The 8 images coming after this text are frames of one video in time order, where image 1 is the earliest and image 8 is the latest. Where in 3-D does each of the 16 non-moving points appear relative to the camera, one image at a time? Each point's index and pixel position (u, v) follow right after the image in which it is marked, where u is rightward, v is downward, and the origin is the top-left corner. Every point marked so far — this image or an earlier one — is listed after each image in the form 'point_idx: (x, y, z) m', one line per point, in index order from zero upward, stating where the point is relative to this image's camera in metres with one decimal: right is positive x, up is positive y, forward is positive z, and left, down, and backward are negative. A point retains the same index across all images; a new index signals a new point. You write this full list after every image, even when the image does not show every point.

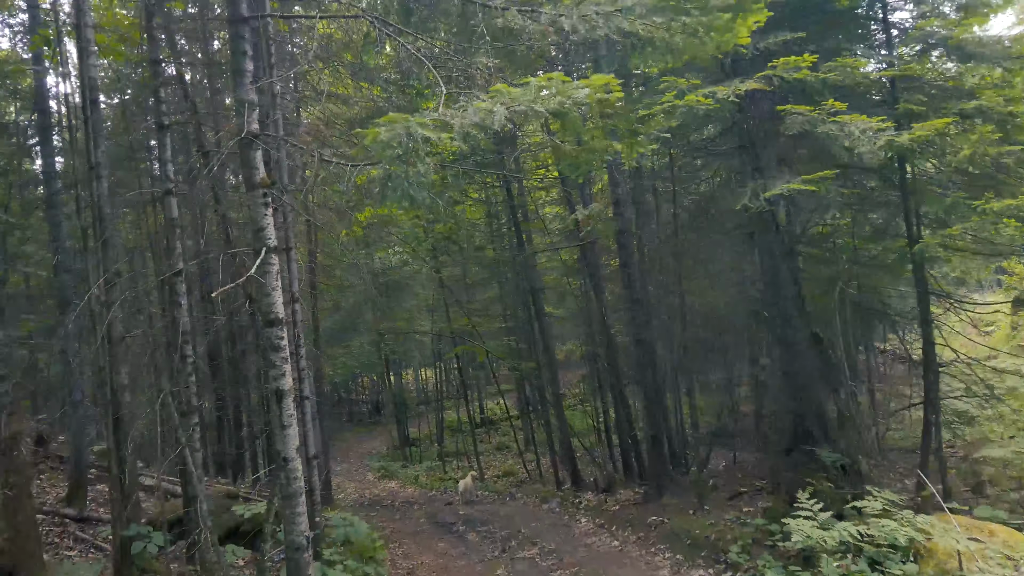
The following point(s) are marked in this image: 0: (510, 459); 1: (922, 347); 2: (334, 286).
0: (-0.1, -4.5, +20.0) m
1: (+6.1, -0.9, +11.3) m
2: (-2.8, 0.0, +12.2) m
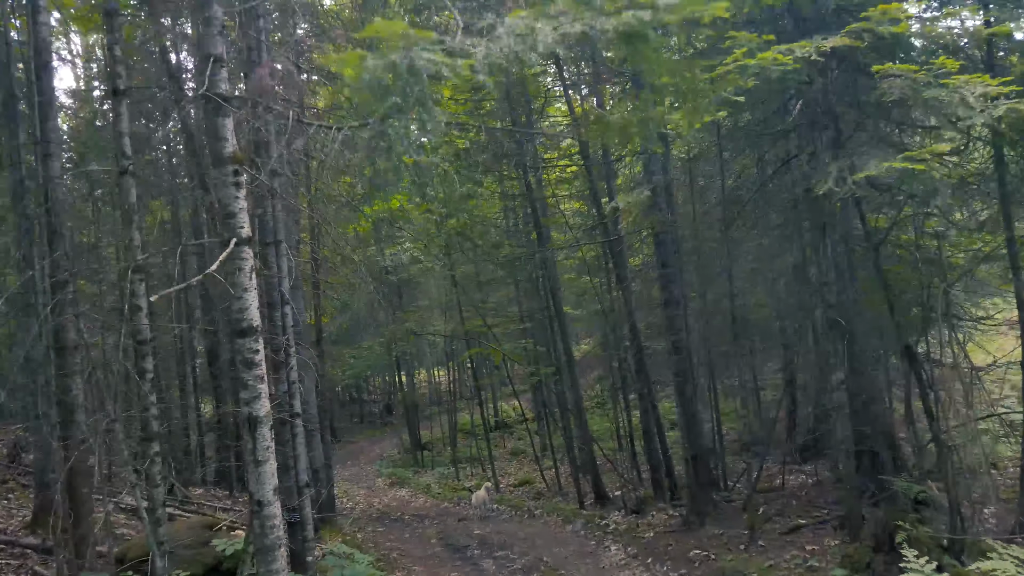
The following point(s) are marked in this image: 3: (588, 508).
0: (+0.3, -4.5, +19.1) m
1: (+6.4, -0.9, +10.3) m
2: (-2.5, +0.1, +11.3) m
3: (+1.3, -3.8, +13.0) m
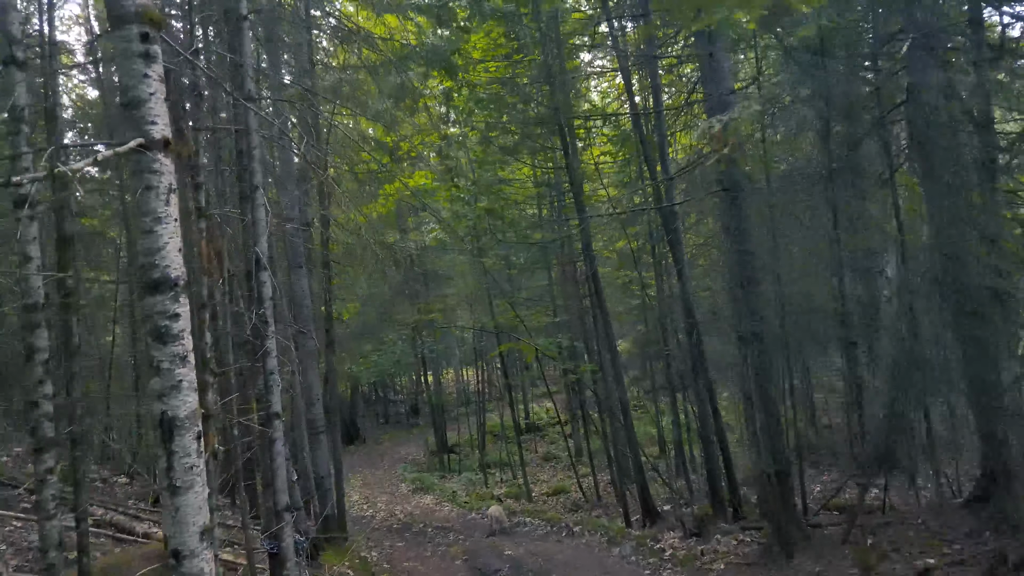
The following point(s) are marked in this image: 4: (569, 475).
0: (+1.1, -4.3, +17.7) m
1: (+6.8, -0.7, +8.7) m
2: (-2.0, +0.3, +10.1) m
3: (+1.8, -3.6, +11.6) m
4: (+1.3, -4.2, +17.2) m
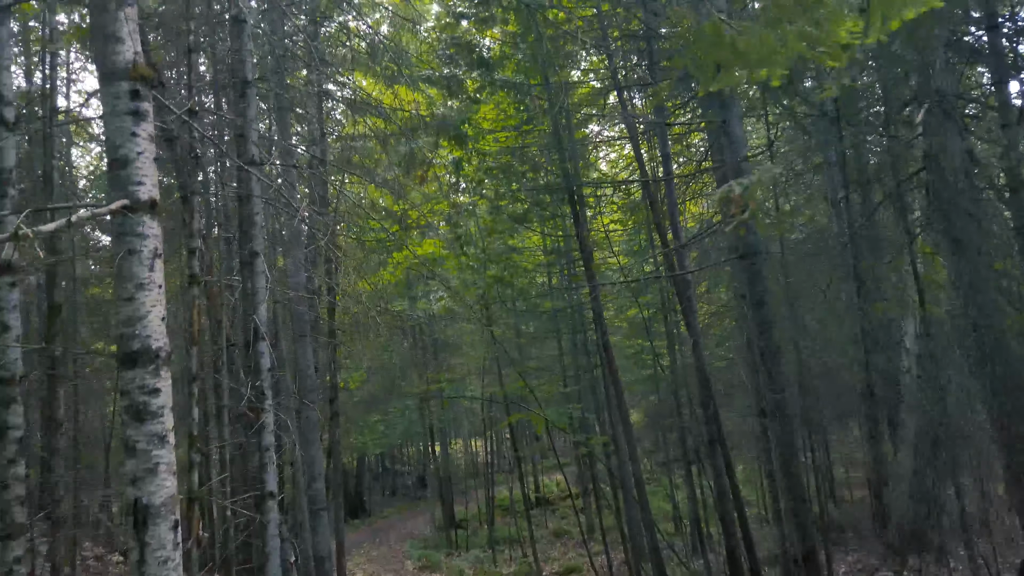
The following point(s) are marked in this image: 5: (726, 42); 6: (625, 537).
0: (+1.3, -5.9, +17.0) m
1: (+6.9, -1.5, +8.3) m
2: (-1.9, -0.6, +9.9) m
3: (+2.0, -4.6, +11.0) m
4: (+1.5, -5.7, +16.5) m
5: (+1.5, +1.8, +5.4) m
6: (+1.8, -4.0, +12.3) m
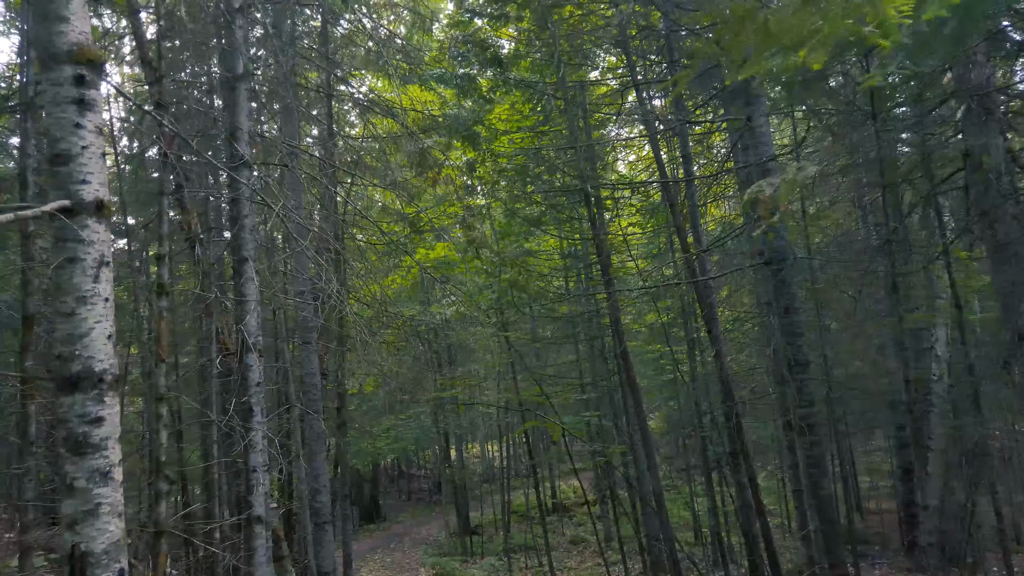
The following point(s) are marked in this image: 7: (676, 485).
0: (+1.7, -5.9, +16.7) m
1: (+7.1, -1.6, +7.8) m
2: (-1.7, -0.7, +9.6) m
3: (+2.2, -4.7, +10.6) m
4: (+1.8, -5.8, +16.1) m
5: (+1.6, +1.7, +5.0) m
6: (+2.1, -4.1, +11.9) m
7: (+2.8, -3.4, +13.2) m
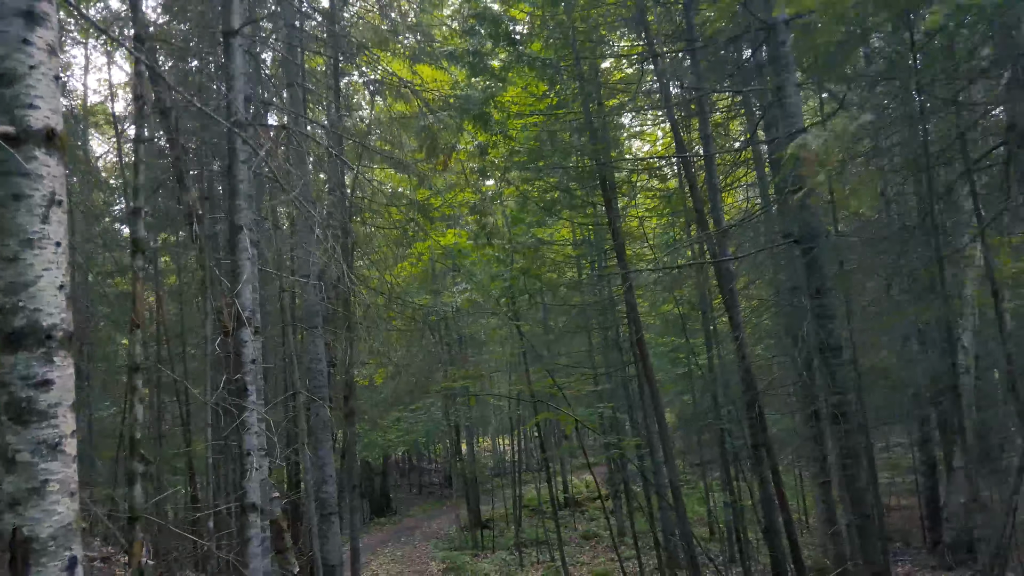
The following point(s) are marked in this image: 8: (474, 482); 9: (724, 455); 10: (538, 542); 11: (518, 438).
0: (+1.9, -5.7, +16.4) m
1: (+7.2, -1.4, +7.4) m
2: (-1.6, -0.5, +9.4) m
3: (+2.3, -4.5, +10.3) m
4: (+2.1, -5.6, +15.8) m
5: (+1.7, +1.9, +4.7) m
6: (+2.2, -3.9, +11.6) m
7: (+3.0, -3.2, +12.9) m
8: (-1.0, -5.1, +19.8) m
9: (+3.1, -2.4, +11.1) m
10: (+0.6, -5.9, +17.7) m
11: (+0.1, -3.7, +18.9) m
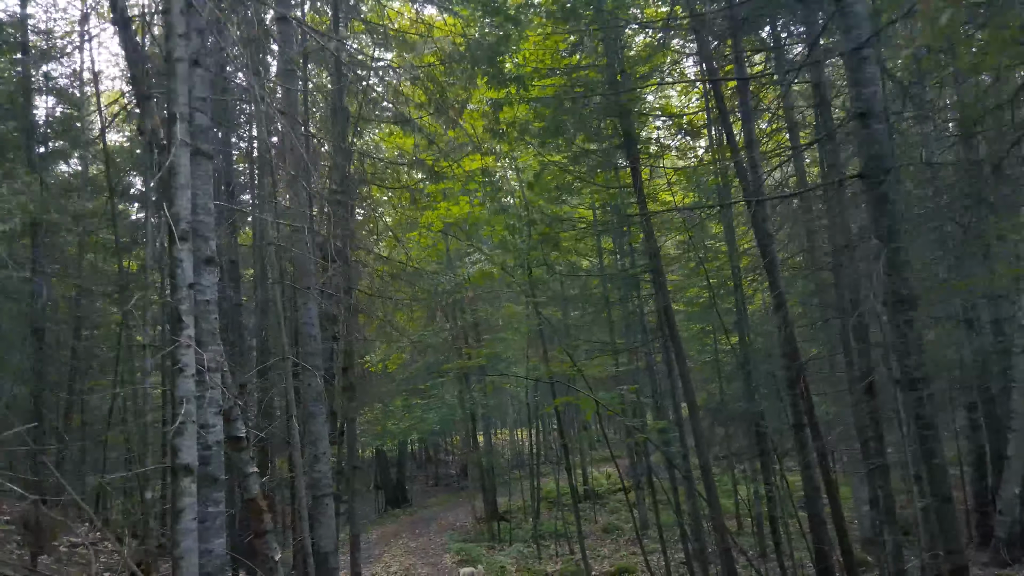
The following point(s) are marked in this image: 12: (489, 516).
0: (+2.3, -5.3, +15.6) m
1: (+7.3, -1.1, +6.5) m
2: (-1.4, -0.1, +8.6) m
3: (+2.5, -4.1, +9.5) m
4: (+2.4, -5.2, +15.0) m
5: (+1.8, +2.2, +3.9) m
6: (+2.5, -3.5, +10.8) m
7: (+3.3, -2.8, +12.1) m
8: (-0.5, -4.6, +19.0) m
9: (+3.3, -2.0, +10.2) m
10: (+1.0, -5.5, +16.9) m
11: (+0.6, -3.3, +18.1) m
12: (-0.6, -5.7, +19.0) m
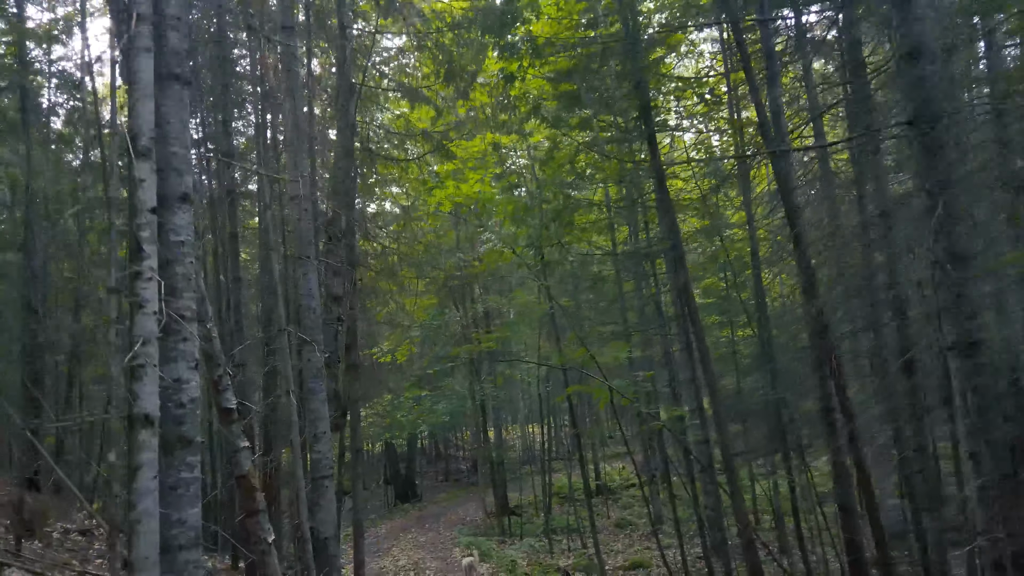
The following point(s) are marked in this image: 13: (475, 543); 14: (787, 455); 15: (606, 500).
0: (+2.5, -5.1, +15.2) m
1: (+7.4, -0.8, +6.0) m
2: (-1.3, +0.1, +8.3) m
3: (+2.7, -3.9, +9.1) m
4: (+2.6, -5.0, +14.6) m
5: (+1.8, +2.4, +3.5) m
6: (+2.6, -3.3, +10.4) m
7: (+3.5, -2.6, +11.7) m
8: (-0.3, -4.4, +18.7) m
9: (+3.4, -1.8, +9.8) m
10: (+1.2, -5.2, +16.5) m
11: (+0.8, -3.0, +17.7) m
12: (-0.3, -5.5, +18.7) m
13: (-0.8, -5.4, +16.3) m
14: (+3.6, -2.2, +9.9) m
15: (+2.3, -5.2, +18.7) m
